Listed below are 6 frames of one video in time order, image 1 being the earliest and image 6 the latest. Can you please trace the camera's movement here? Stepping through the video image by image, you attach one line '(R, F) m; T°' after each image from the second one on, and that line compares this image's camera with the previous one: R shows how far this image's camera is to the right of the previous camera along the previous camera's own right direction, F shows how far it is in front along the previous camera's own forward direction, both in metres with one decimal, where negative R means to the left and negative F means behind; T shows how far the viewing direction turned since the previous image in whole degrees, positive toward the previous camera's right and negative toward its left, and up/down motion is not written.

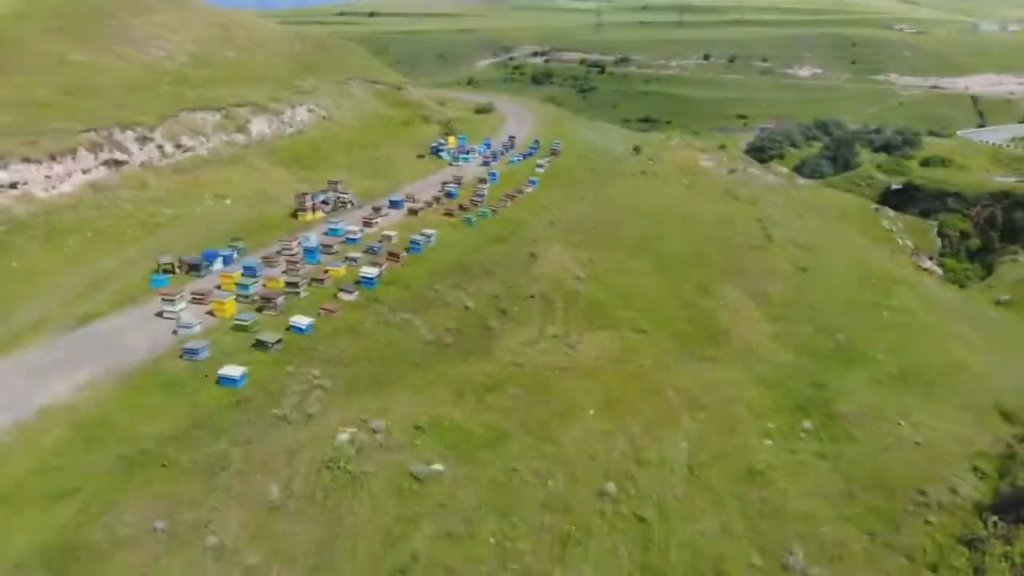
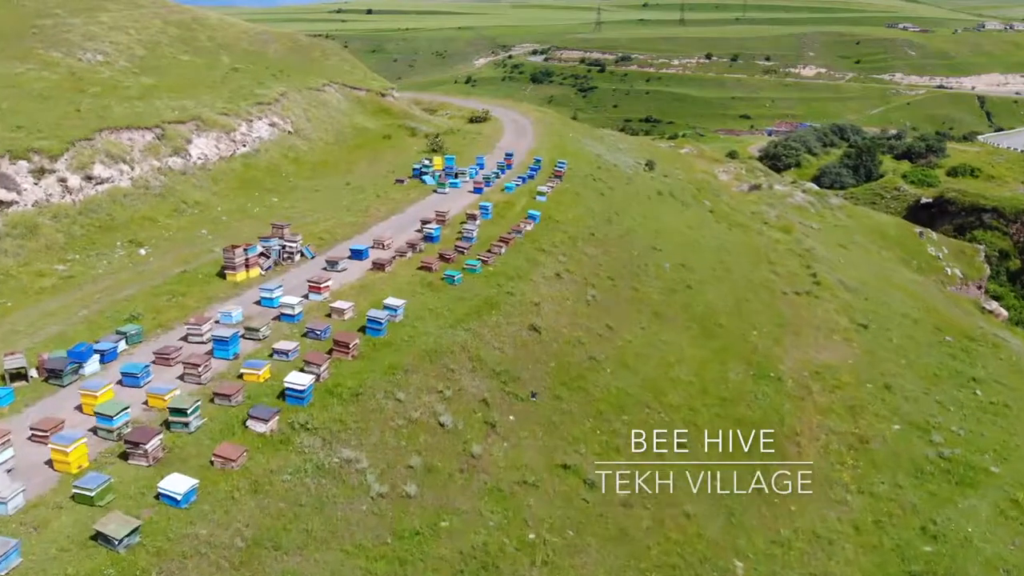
(+0.2, +12.0) m; 0°
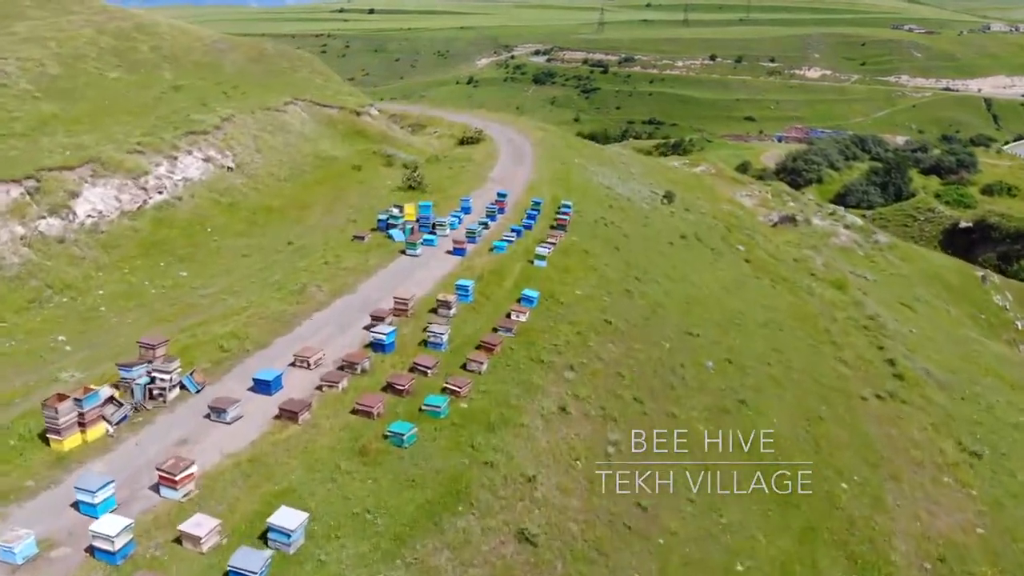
(+0.6, +14.2) m; 0°
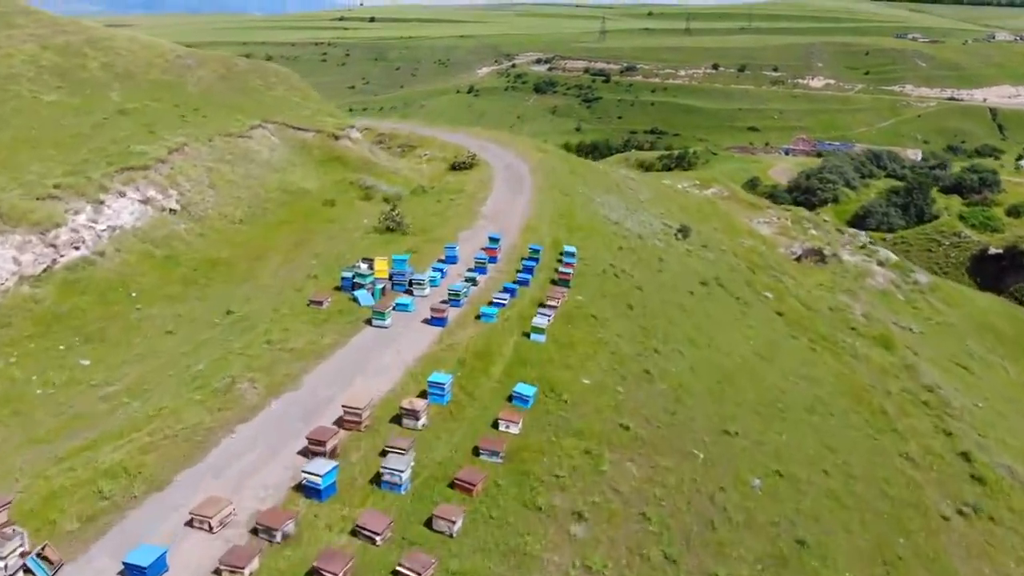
(+0.4, +9.1) m; 0°
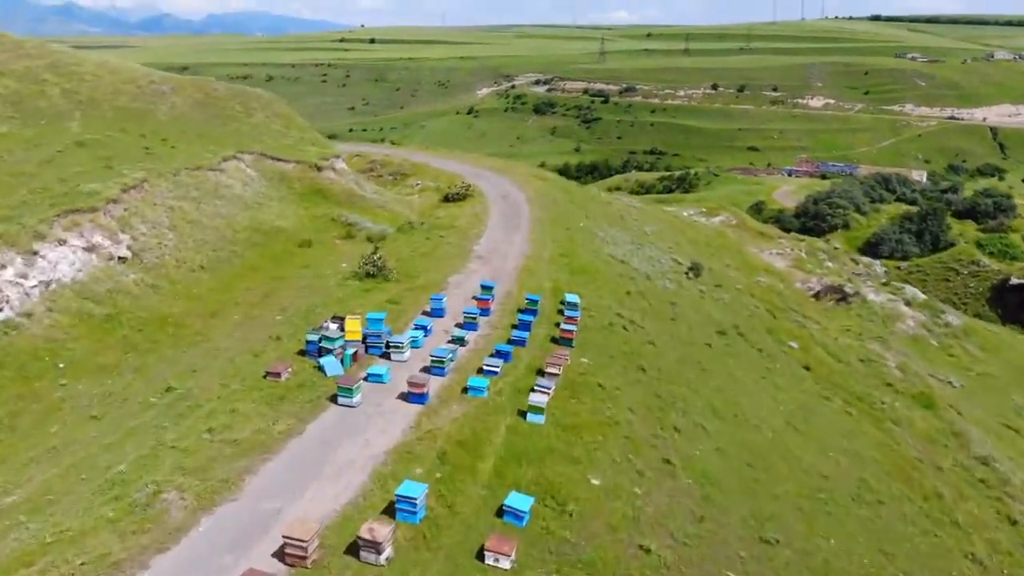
(+0.2, +6.1) m; 0°
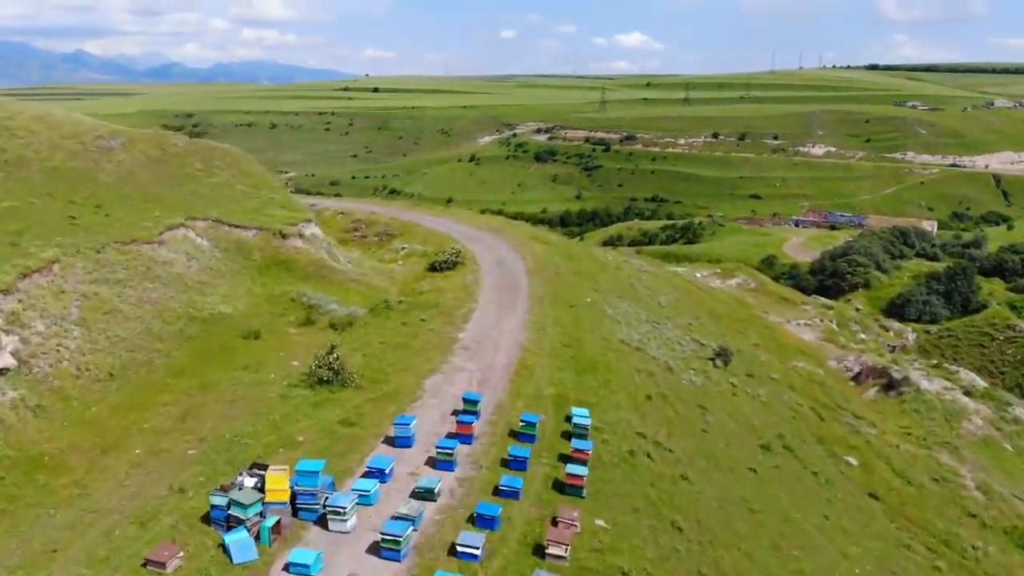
(+0.4, +10.0) m; 0°
